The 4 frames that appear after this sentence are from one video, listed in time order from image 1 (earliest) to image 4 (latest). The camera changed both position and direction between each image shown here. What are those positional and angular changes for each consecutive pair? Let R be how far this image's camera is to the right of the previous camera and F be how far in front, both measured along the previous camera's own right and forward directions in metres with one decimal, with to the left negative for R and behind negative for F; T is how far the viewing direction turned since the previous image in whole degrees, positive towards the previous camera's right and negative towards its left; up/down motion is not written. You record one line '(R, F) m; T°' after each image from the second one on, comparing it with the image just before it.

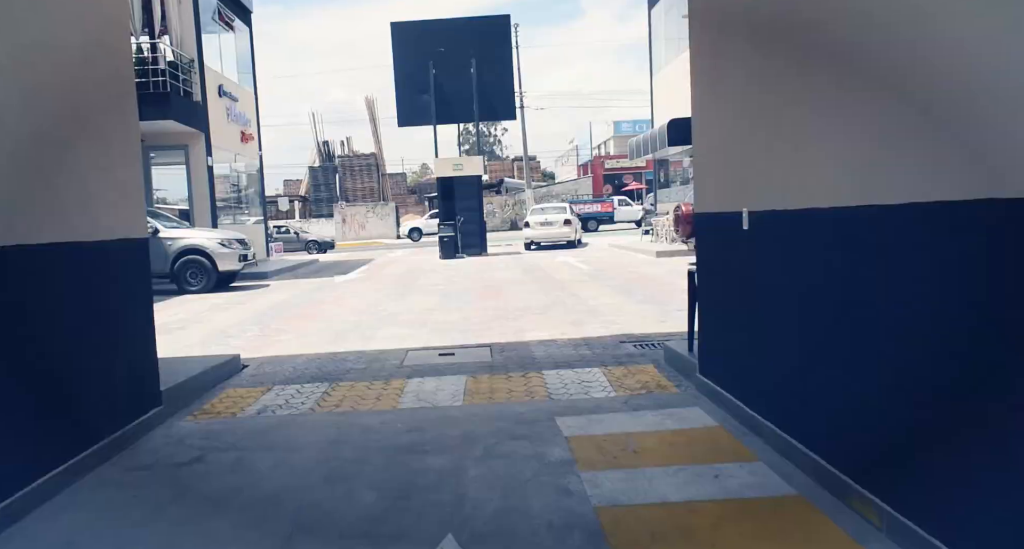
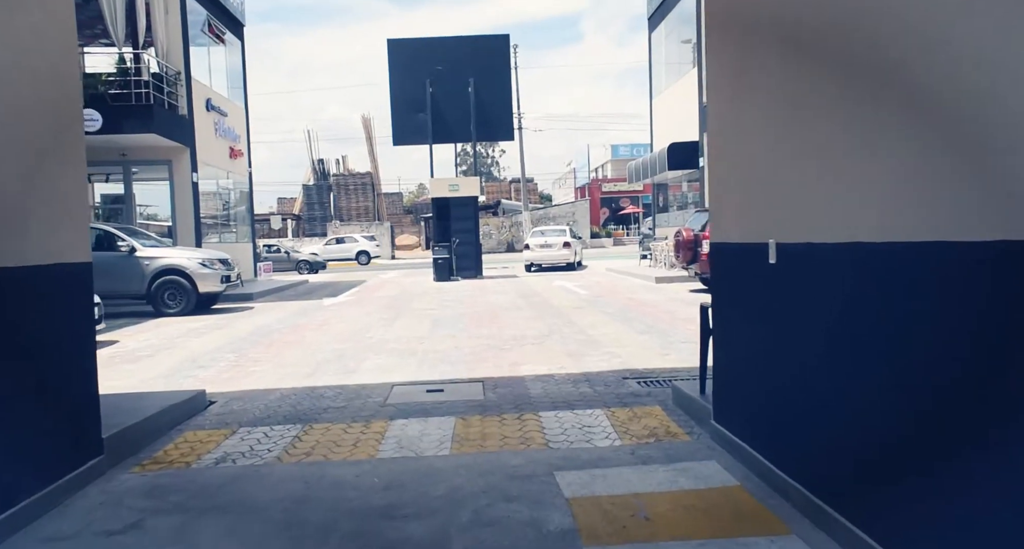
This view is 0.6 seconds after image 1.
(0.0, +0.6) m; 0°
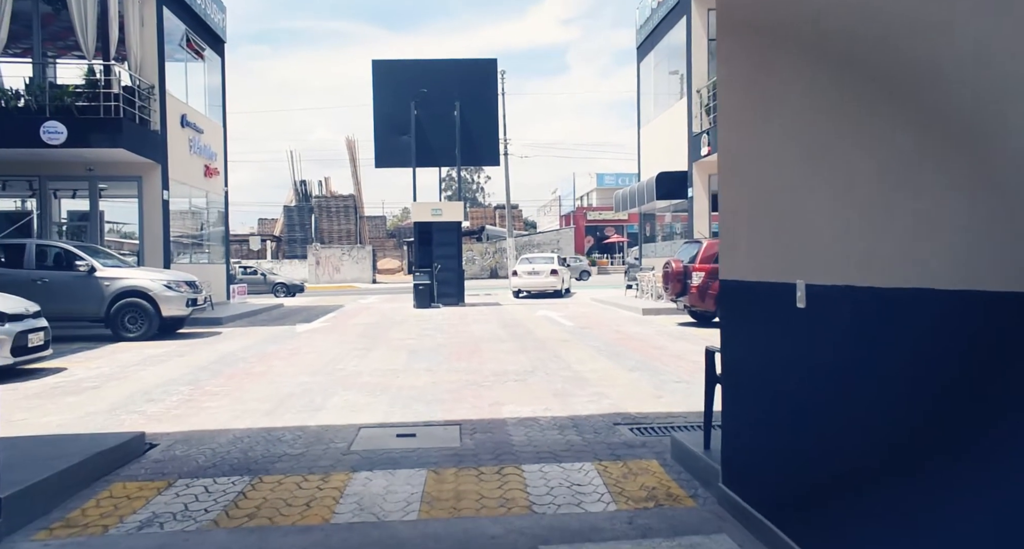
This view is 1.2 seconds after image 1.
(0.0, +0.7) m; +1°
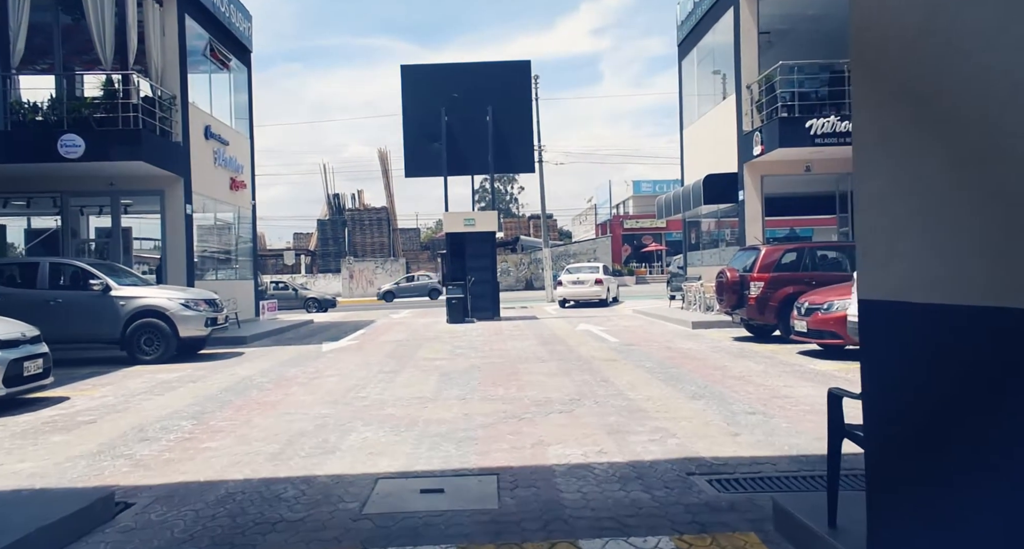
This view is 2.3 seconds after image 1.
(-0.1, +1.2) m; -3°
